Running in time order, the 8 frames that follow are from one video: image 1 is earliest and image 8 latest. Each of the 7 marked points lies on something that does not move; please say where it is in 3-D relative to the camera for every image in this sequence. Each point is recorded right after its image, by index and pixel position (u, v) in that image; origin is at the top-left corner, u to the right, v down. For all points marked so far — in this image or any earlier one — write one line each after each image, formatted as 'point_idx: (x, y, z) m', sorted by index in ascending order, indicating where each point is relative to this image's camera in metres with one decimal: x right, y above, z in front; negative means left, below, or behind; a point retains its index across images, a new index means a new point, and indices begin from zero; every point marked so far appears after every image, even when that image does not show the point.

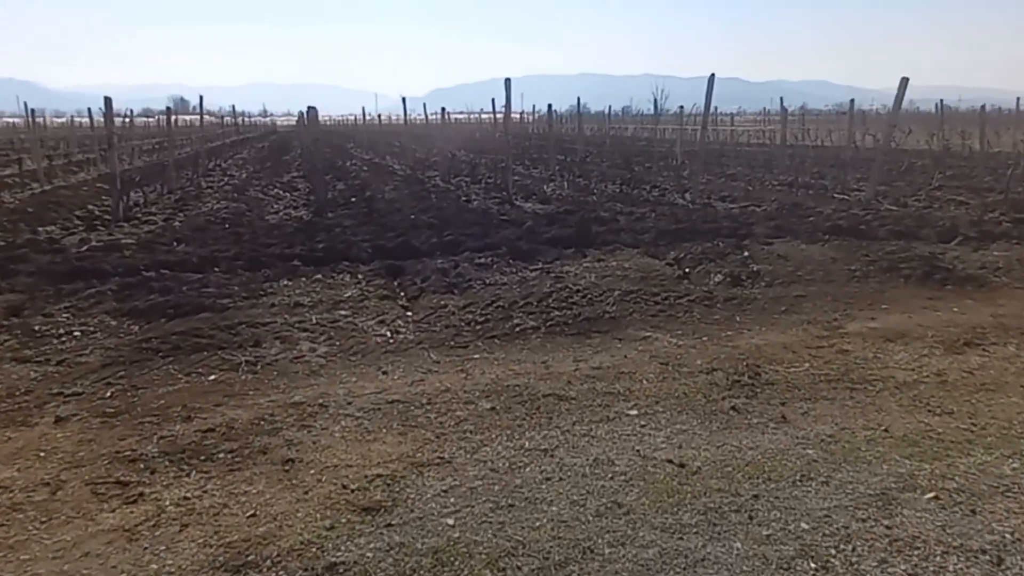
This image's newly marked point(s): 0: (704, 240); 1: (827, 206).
0: (+3.4, +0.9, +12.8) m
1: (+7.8, +2.0, +17.6) m
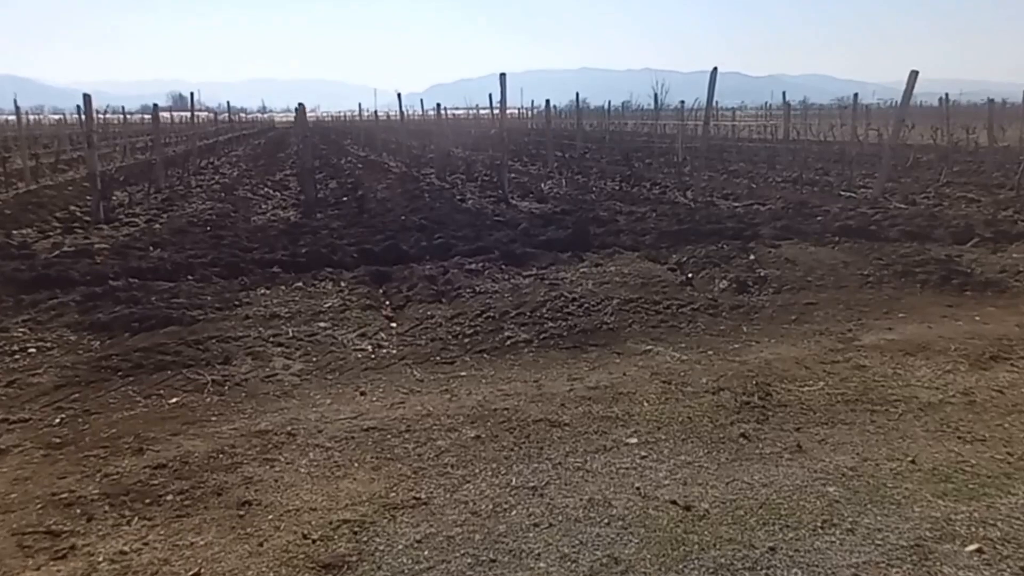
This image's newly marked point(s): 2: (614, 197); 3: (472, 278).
0: (+3.3, +0.8, +12.2) m
1: (+7.7, +2.0, +17.0) m
2: (+2.8, +2.5, +19.5) m
3: (-0.6, +0.1, +10.0) m
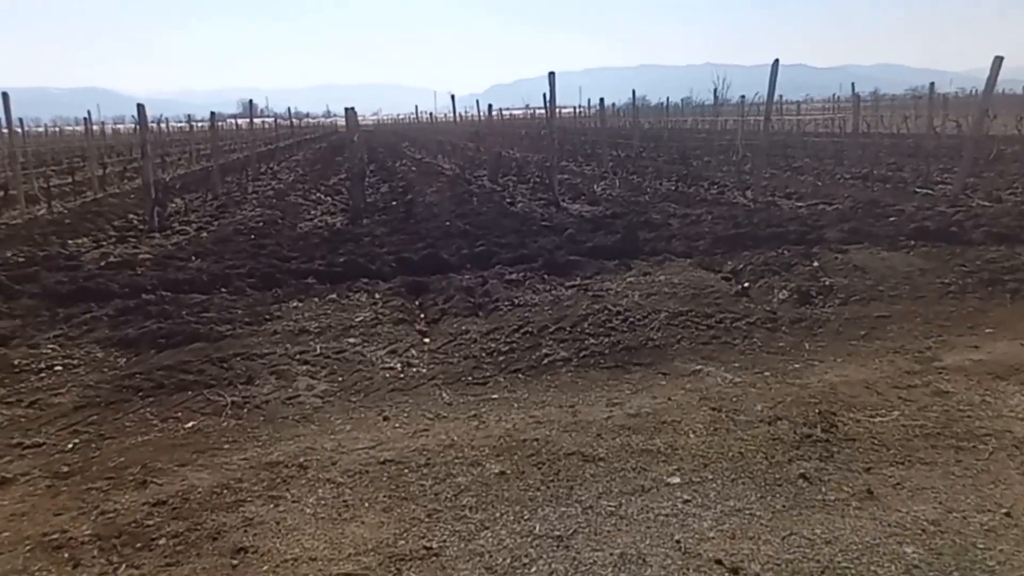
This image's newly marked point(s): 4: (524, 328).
0: (+4.1, +0.6, +11.4) m
1: (+8.8, +1.9, +15.8) m
2: (+4.1, +2.3, +18.6) m
3: (0.0, 0.0, +9.4) m
4: (+0.1, -0.5, +8.3) m
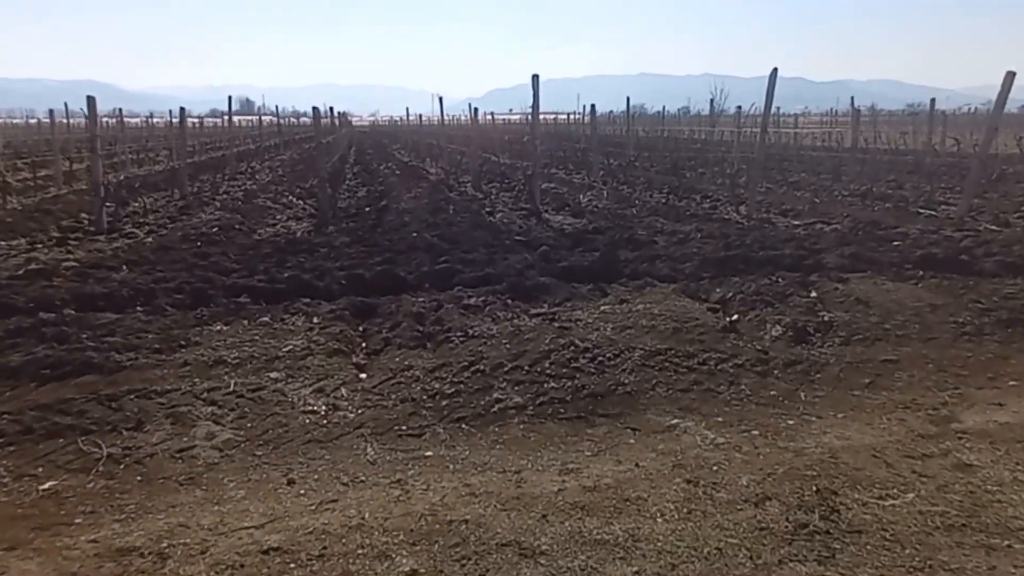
0: (+3.6, +0.2, +10.3) m
1: (+8.2, +1.3, +14.7) m
2: (+3.6, +1.9, +17.6) m
3: (-0.5, -0.3, +8.3) m
4: (-0.4, -0.8, +7.2) m
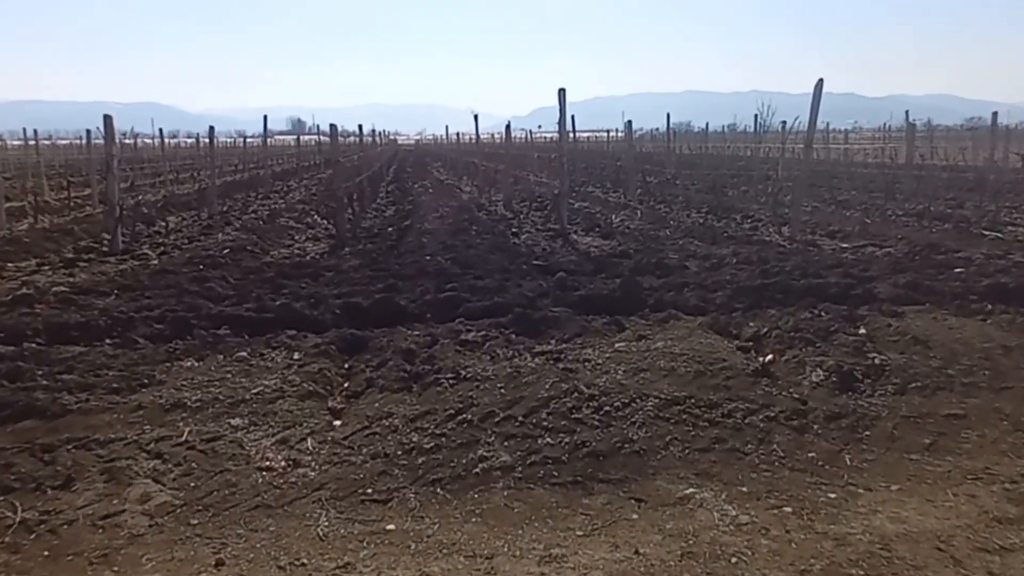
0: (+3.7, -0.2, +9.1) m
1: (+8.6, +0.7, +13.3) m
2: (+4.2, +1.3, +16.4) m
3: (-0.5, -0.7, +7.4) m
4: (-0.4, -1.1, +6.3) m
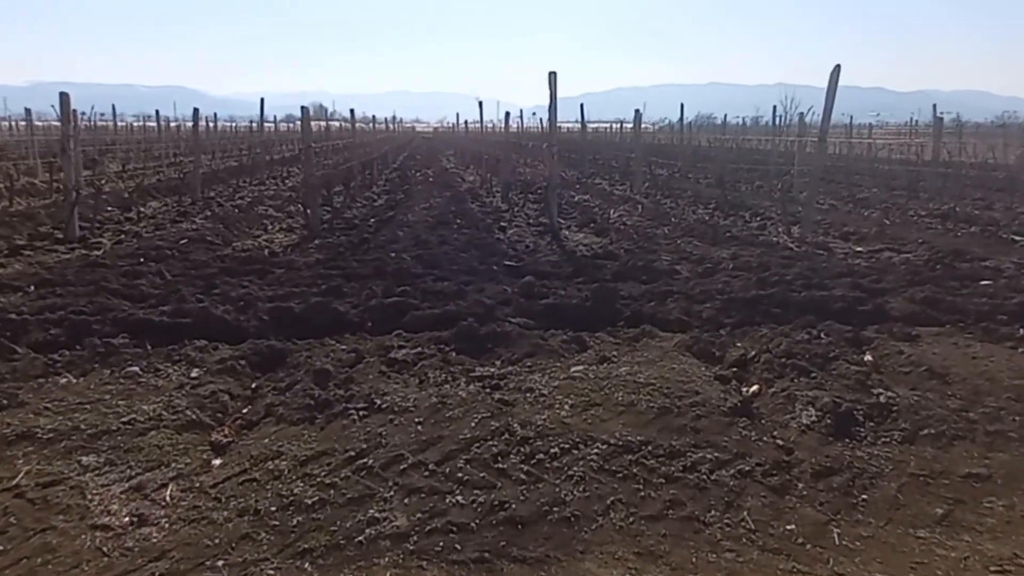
0: (+3.1, -0.4, +7.9) m
1: (+8.2, +0.5, +11.9) m
2: (+3.8, +1.2, +15.2) m
3: (-1.1, -0.8, +6.3) m
4: (-1.0, -1.2, +5.1) m
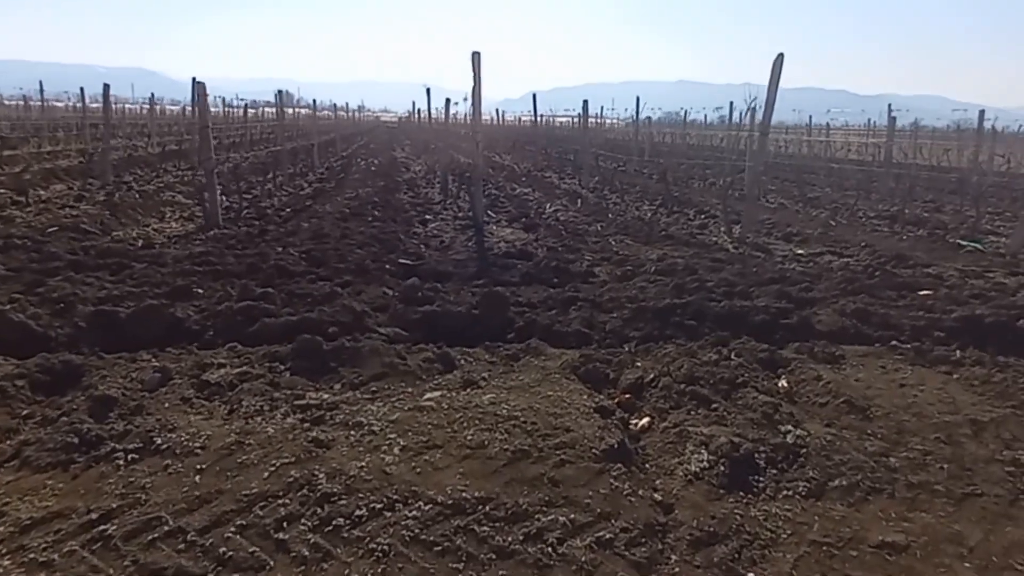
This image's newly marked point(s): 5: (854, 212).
0: (+1.9, -0.5, +6.8) m
1: (+6.8, +0.4, +11.1) m
2: (+2.3, +1.1, +14.1) m
3: (-2.3, -0.8, +5.0) m
4: (-2.2, -1.3, +3.9) m
5: (+8.7, +1.9, +18.1) m
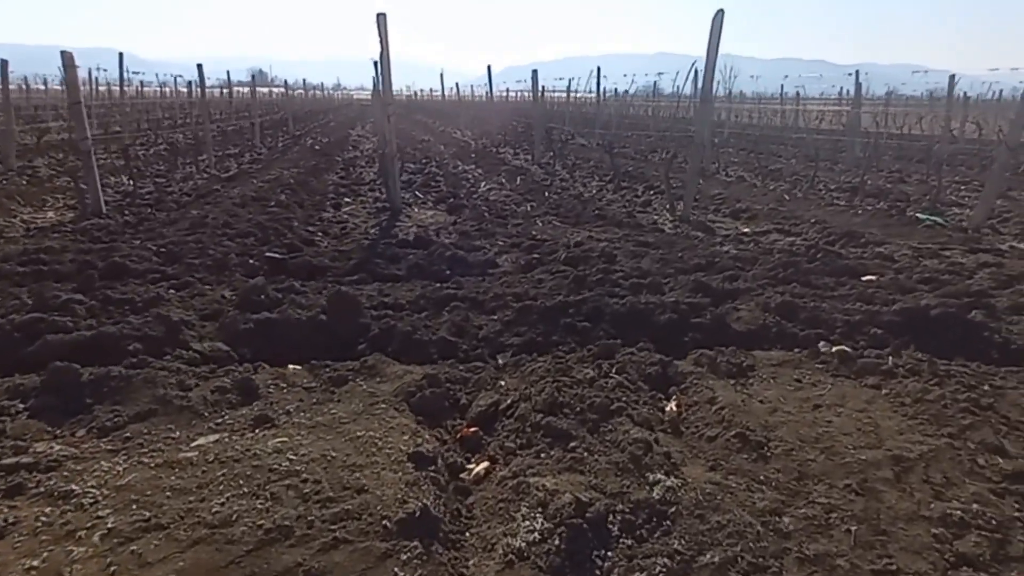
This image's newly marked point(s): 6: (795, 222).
0: (+0.7, -0.5, +5.6) m
1: (+5.5, +0.6, +10.0) m
2: (+0.9, +1.4, +12.9) m
3: (-3.5, -1.0, +3.7) m
4: (-3.3, -1.4, +2.6) m
5: (+7.2, +2.5, +17.0) m
6: (+4.8, +1.1, +12.0) m
